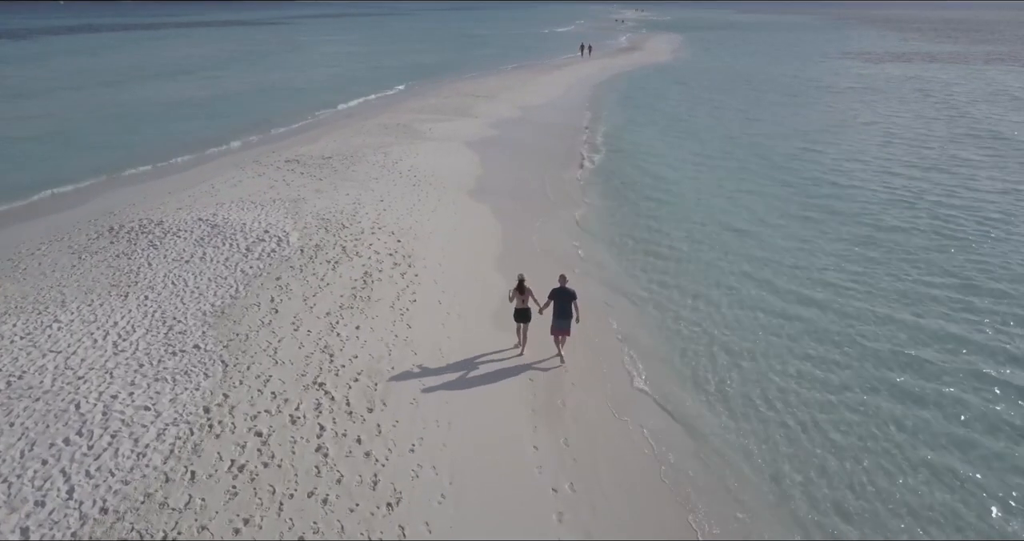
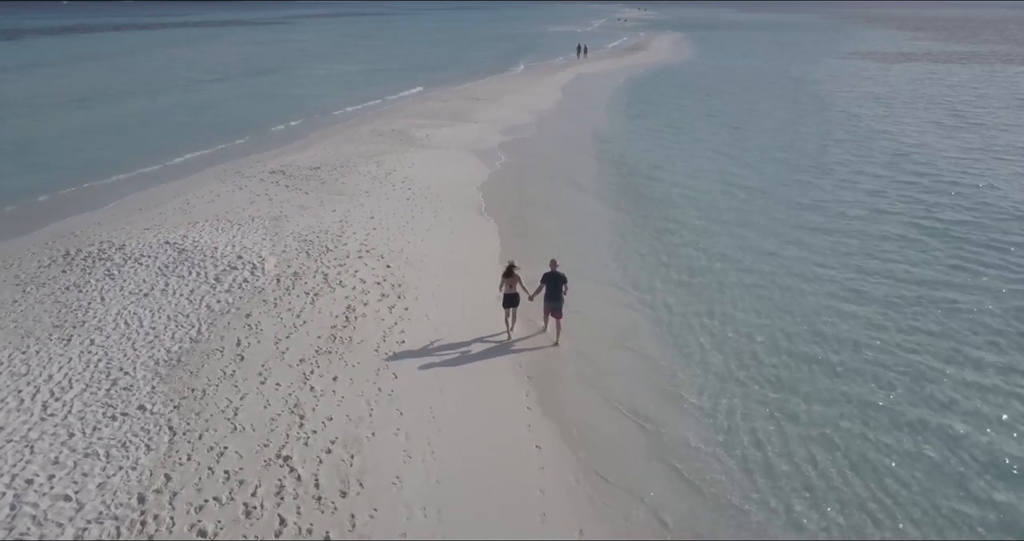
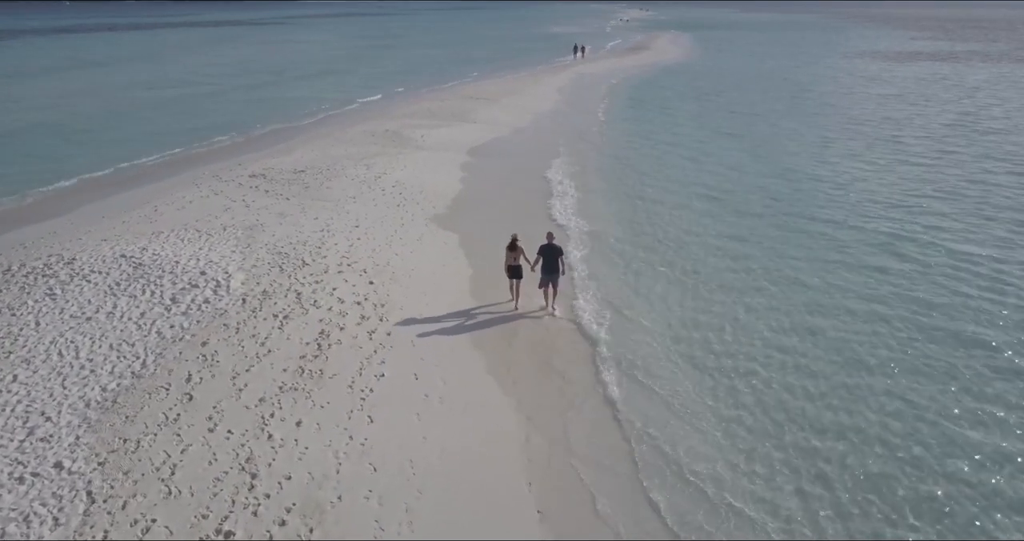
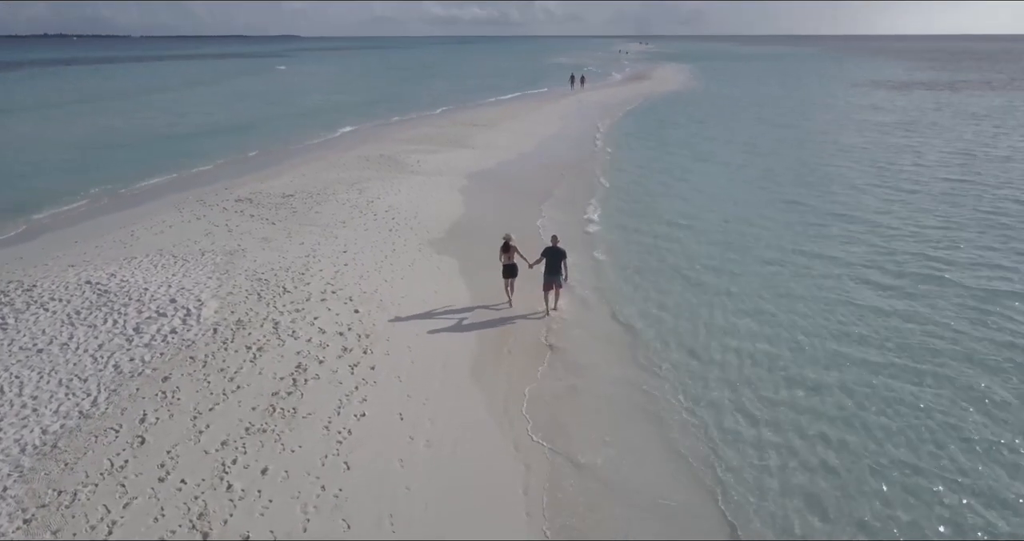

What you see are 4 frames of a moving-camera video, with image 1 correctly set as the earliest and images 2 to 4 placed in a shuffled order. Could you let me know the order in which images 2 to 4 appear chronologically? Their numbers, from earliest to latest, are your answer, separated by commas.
2, 3, 4
